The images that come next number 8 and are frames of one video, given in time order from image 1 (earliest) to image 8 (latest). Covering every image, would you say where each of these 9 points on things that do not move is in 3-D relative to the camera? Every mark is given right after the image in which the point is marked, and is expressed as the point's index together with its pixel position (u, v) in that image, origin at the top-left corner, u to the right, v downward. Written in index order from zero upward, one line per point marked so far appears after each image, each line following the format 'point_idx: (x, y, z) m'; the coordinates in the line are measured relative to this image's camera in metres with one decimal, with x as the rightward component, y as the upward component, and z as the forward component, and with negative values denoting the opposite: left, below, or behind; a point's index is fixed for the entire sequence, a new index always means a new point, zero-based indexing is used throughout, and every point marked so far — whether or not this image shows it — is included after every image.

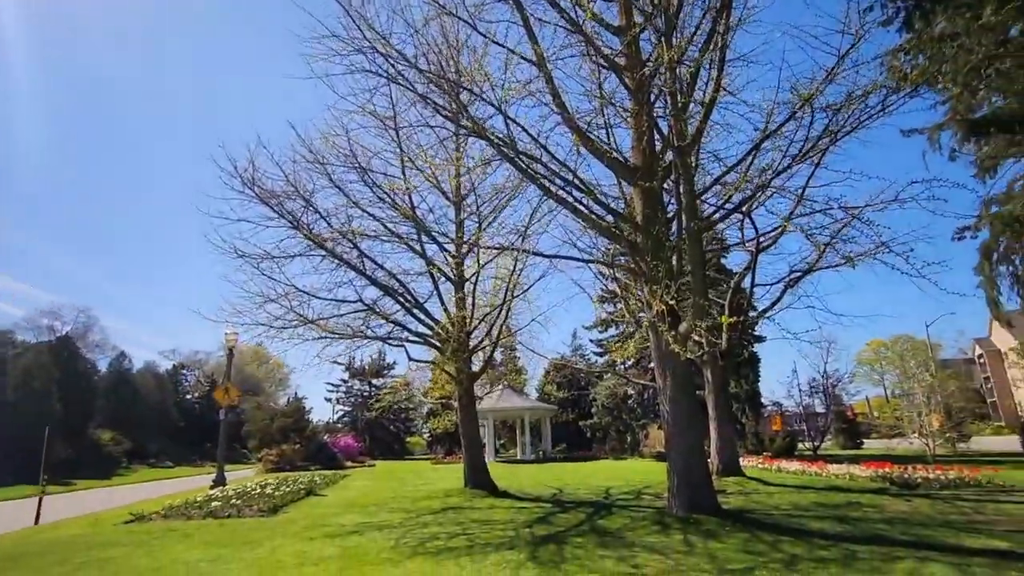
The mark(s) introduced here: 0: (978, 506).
0: (+8.3, -3.9, +10.3) m
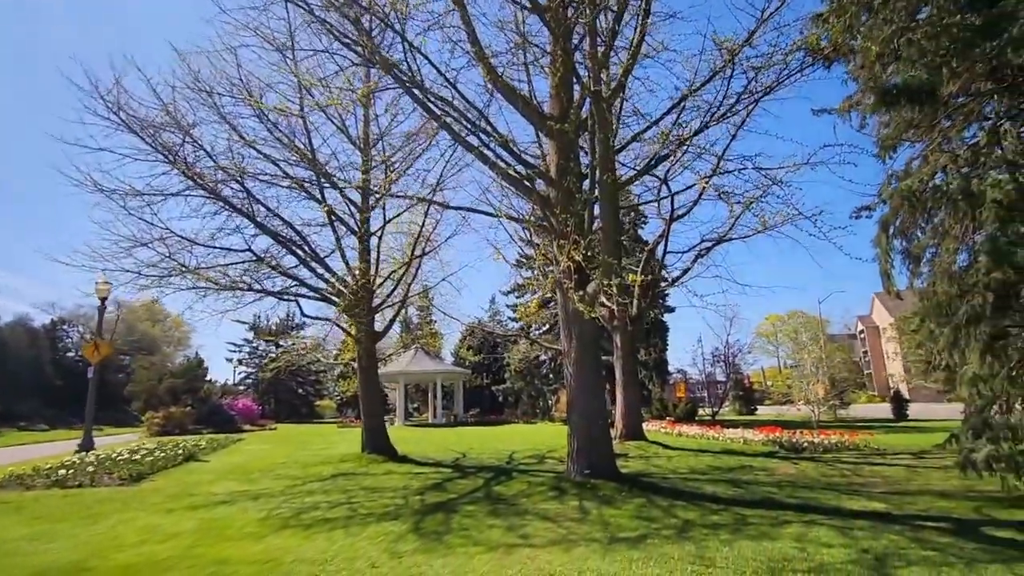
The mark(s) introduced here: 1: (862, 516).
0: (+6.5, -3.4, +10.9) m
1: (+3.9, -2.5, +6.4) m
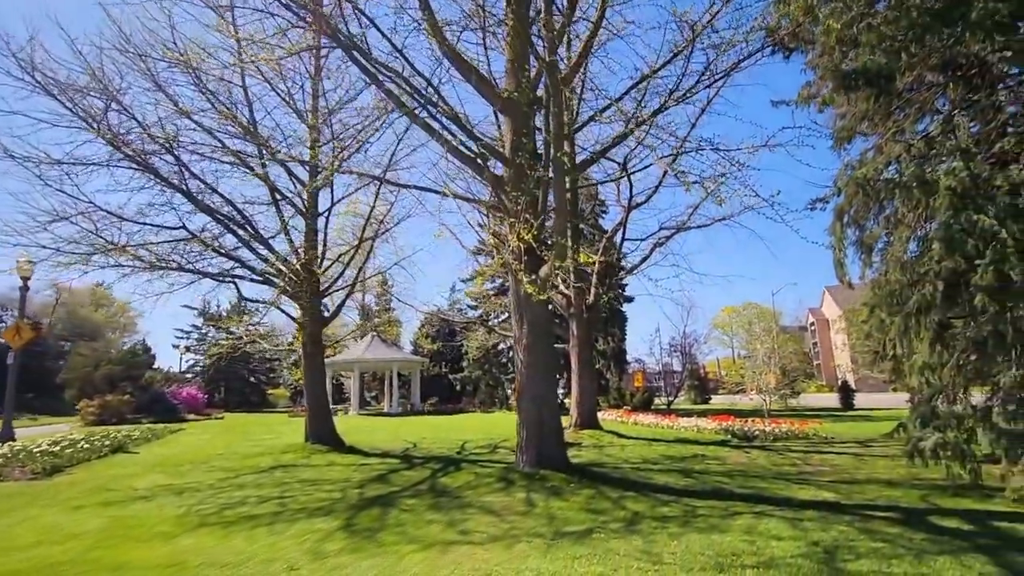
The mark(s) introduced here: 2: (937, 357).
0: (+5.5, -3.2, +11.0) m
1: (+3.2, -2.4, +6.3) m
2: (+5.1, -0.8, +7.0) m
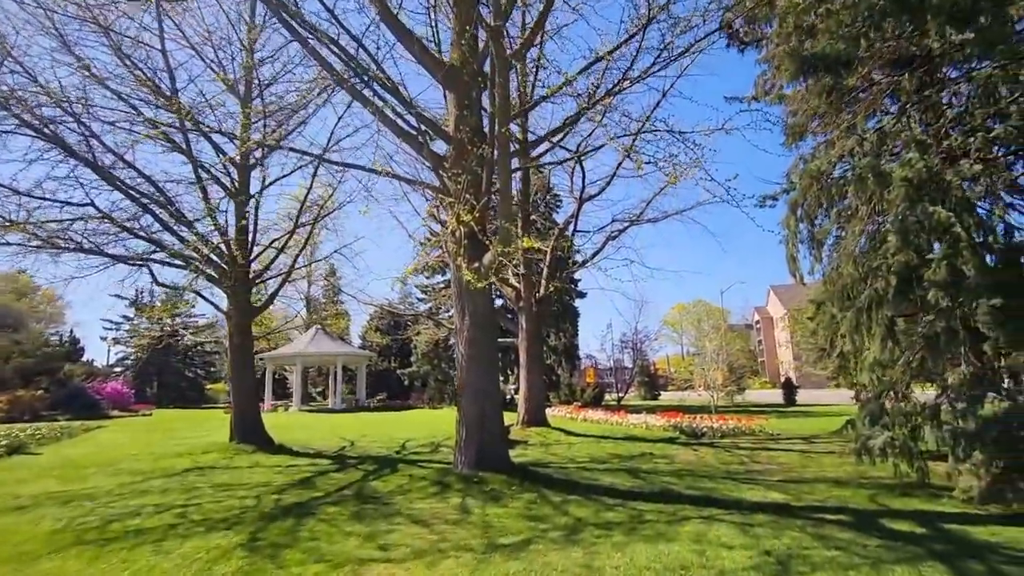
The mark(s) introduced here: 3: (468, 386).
0: (+4.5, -3.1, +10.8) m
1: (+2.6, -2.3, +5.9) m
2: (+4.4, -0.8, +6.8) m
3: (-0.6, -1.3, +7.4) m
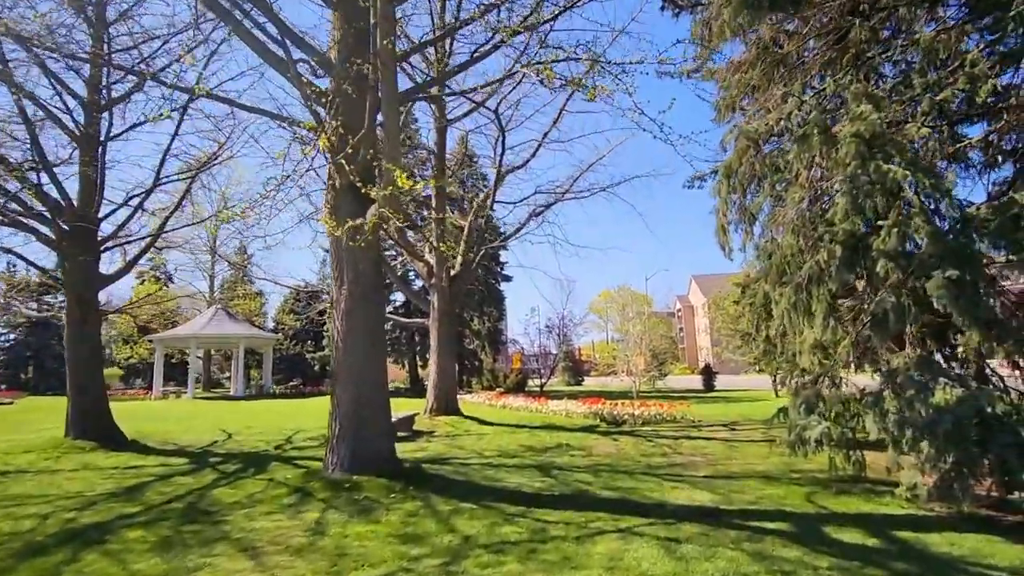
0: (+2.8, -2.7, +10.0) m
1: (+1.5, -2.0, +5.0) m
2: (+3.3, -0.5, +6.0) m
3: (-1.7, -0.8, +6.0) m
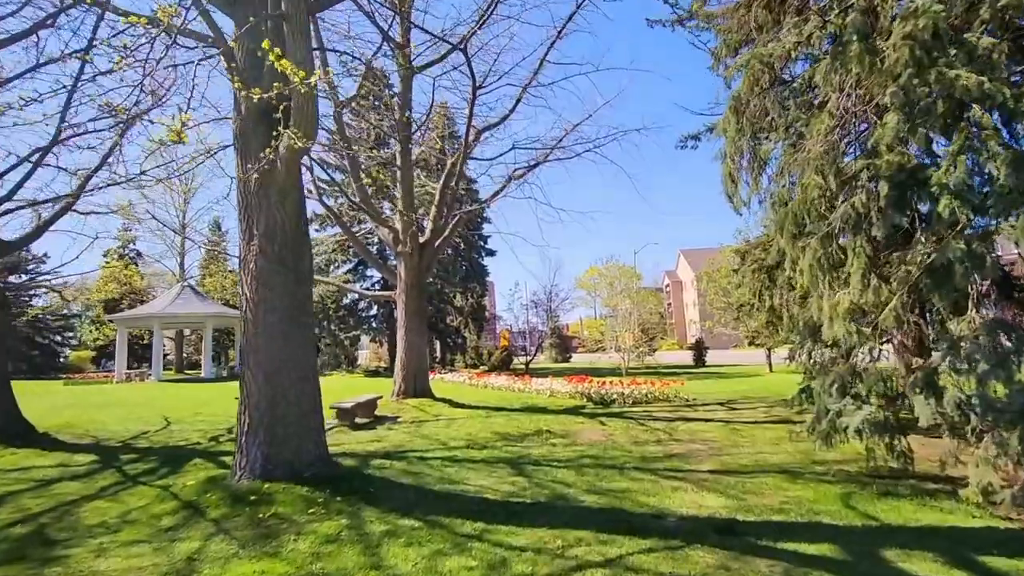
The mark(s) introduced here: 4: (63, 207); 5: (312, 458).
0: (+2.4, -2.1, +8.9) m
1: (+1.2, -1.6, +3.7) m
2: (+2.9, -0.1, +4.7) m
3: (-2.1, -0.5, +4.7) m
4: (-7.5, +1.4, +9.7) m
5: (-1.7, -1.4, +4.8) m
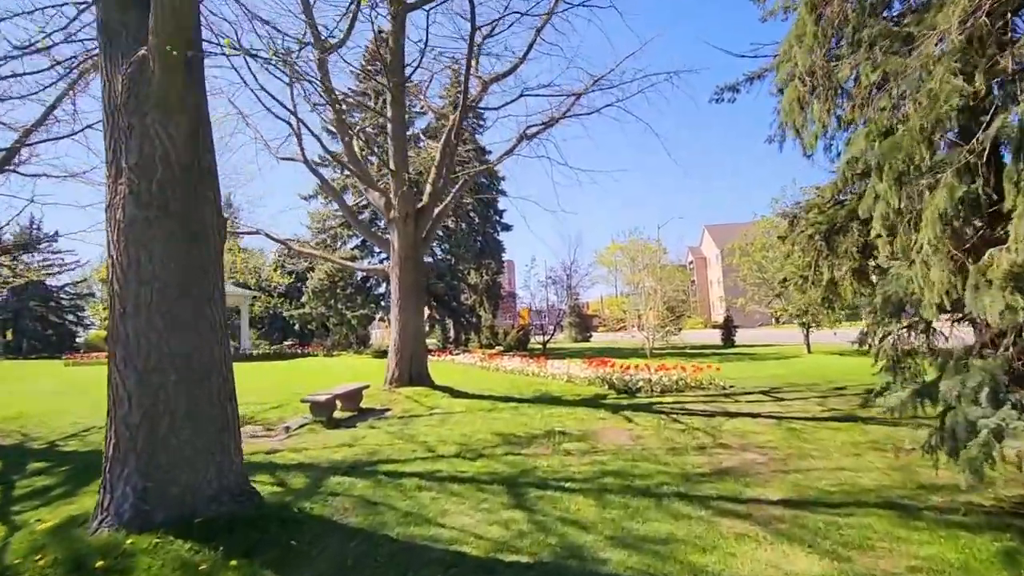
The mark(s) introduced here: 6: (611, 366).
0: (+2.5, -1.7, +7.3) m
1: (+1.1, -1.4, +2.2) m
2: (+2.9, +0.2, +3.0) m
3: (-2.1, -0.2, +3.2) m
4: (-7.4, +1.8, +8.3) m
5: (-1.7, -1.2, +3.4) m
6: (+2.0, -1.6, +11.6) m
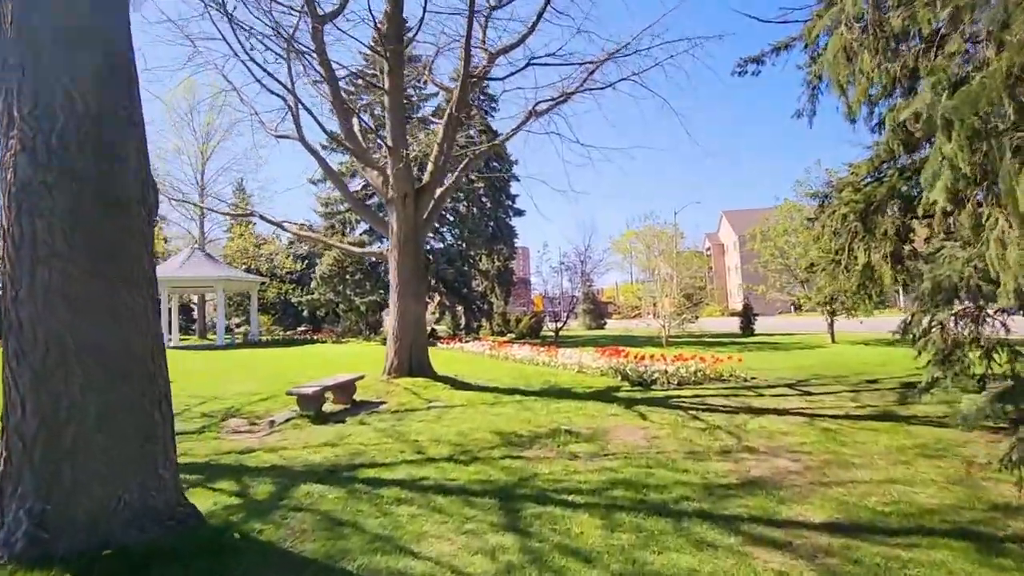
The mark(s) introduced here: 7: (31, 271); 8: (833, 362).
0: (+2.5, -1.6, +6.6) m
1: (+1.0, -1.3, +1.5) m
2: (+2.8, +0.3, +2.3) m
3: (-2.2, -0.1, +2.6) m
4: (-7.4, +2.0, +7.8) m
5: (-1.8, -1.1, +2.8) m
6: (+2.1, -1.3, +10.9) m
7: (-2.2, +0.1, +2.6) m
8: (+7.3, -1.7, +13.2) m
